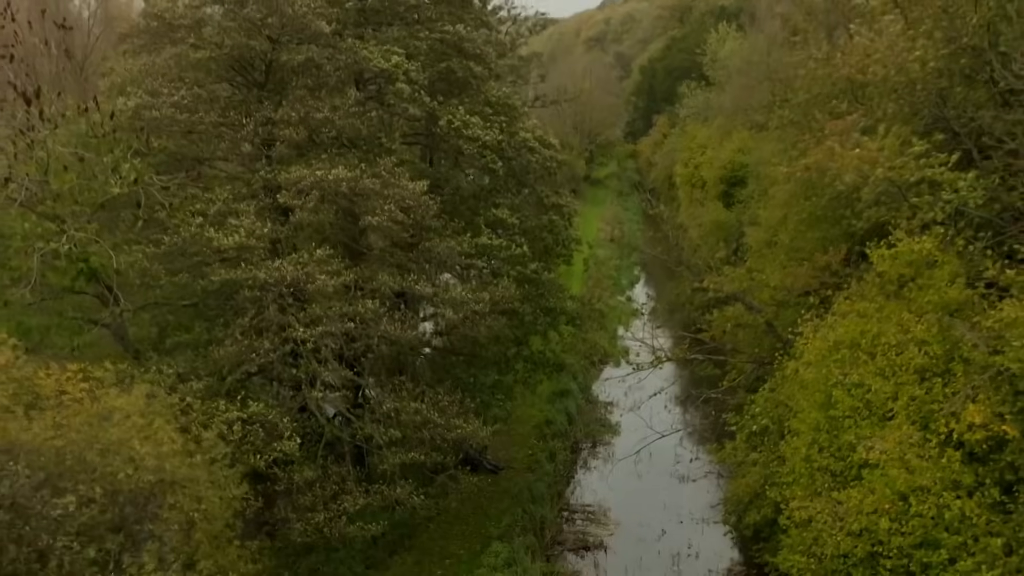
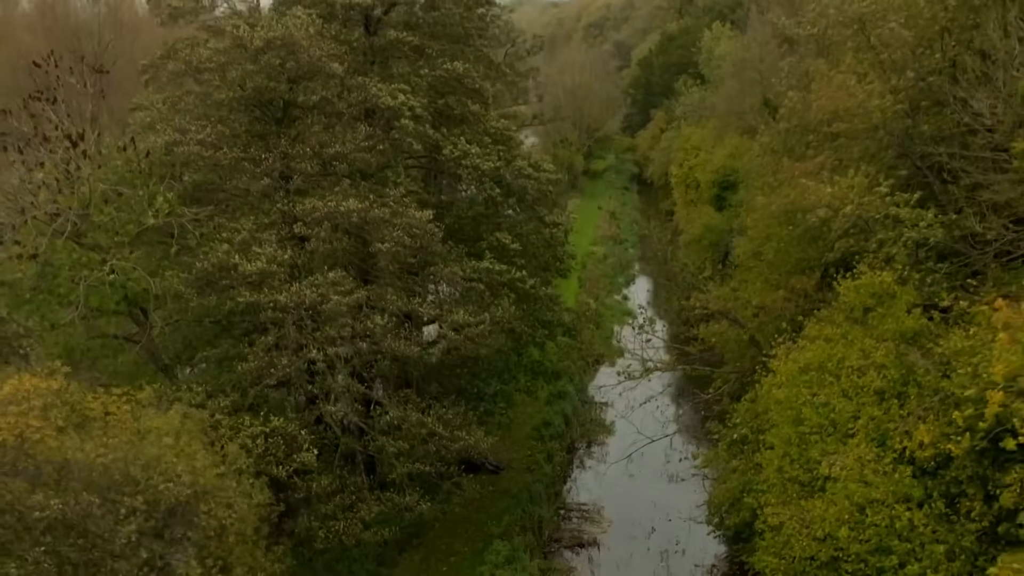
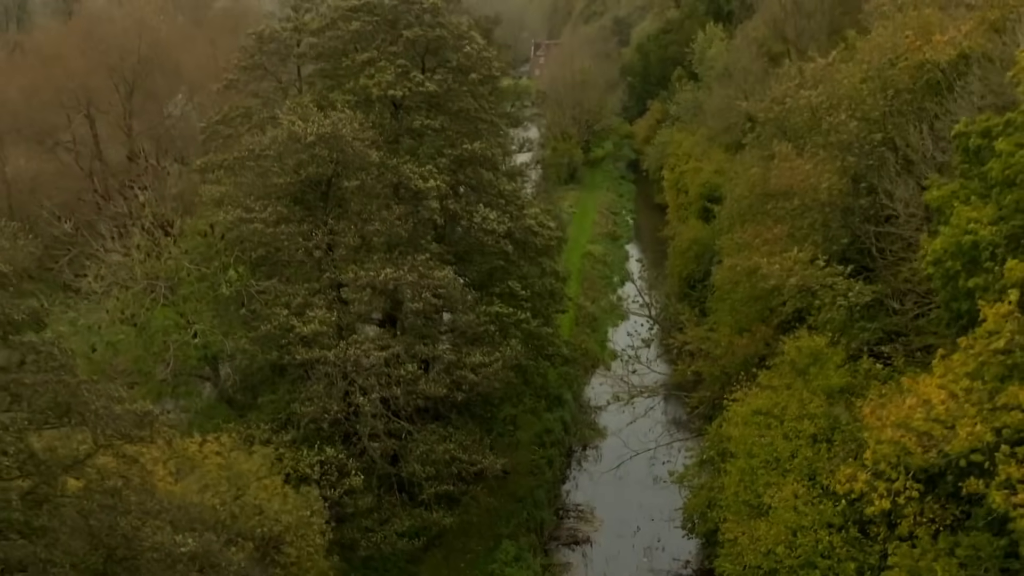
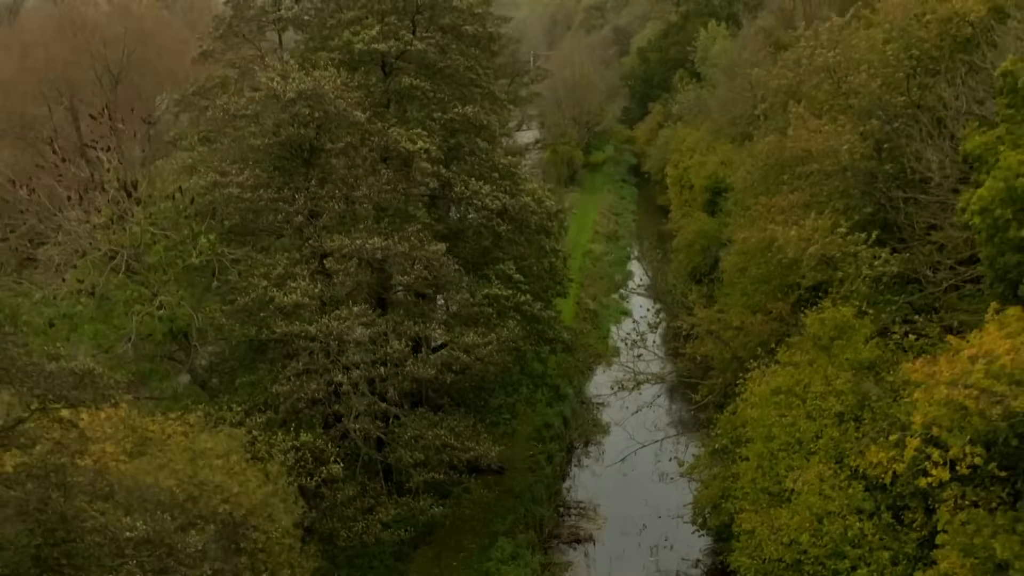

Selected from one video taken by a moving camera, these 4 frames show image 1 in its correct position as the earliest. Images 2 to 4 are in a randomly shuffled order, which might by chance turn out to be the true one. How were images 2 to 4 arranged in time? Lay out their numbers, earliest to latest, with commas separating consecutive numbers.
2, 4, 3
